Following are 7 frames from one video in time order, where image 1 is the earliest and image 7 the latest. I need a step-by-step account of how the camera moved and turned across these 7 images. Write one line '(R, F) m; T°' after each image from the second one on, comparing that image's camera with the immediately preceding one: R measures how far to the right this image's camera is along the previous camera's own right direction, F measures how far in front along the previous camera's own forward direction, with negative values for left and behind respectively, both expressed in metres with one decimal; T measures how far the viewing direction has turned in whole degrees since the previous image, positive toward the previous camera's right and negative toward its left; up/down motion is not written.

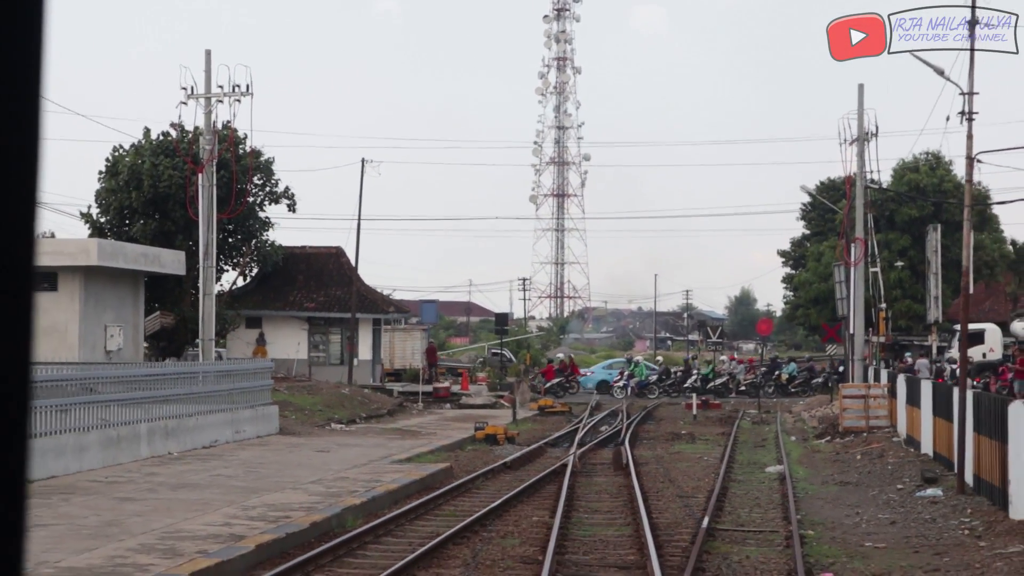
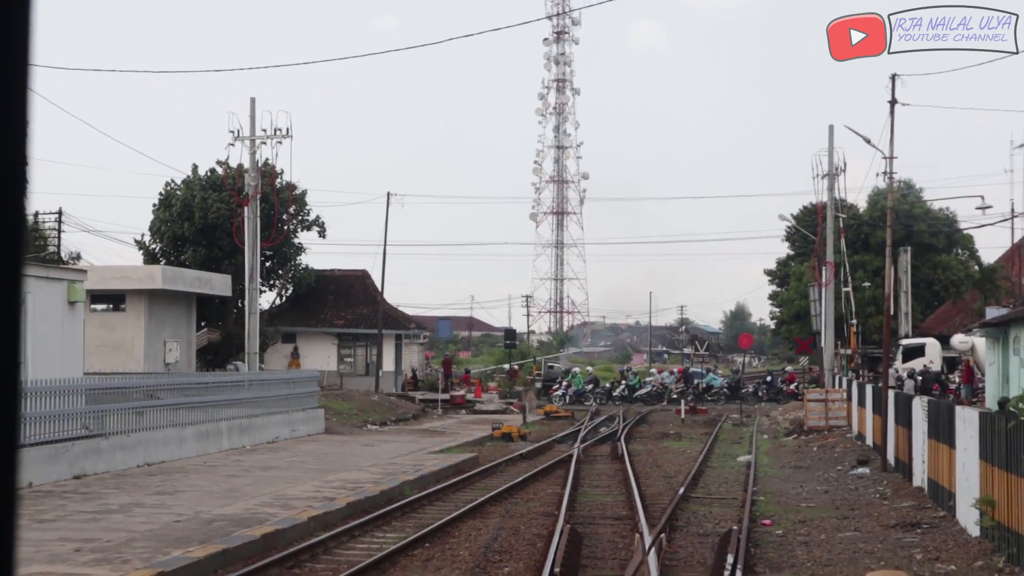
(-0.2, -3.7) m; 0°
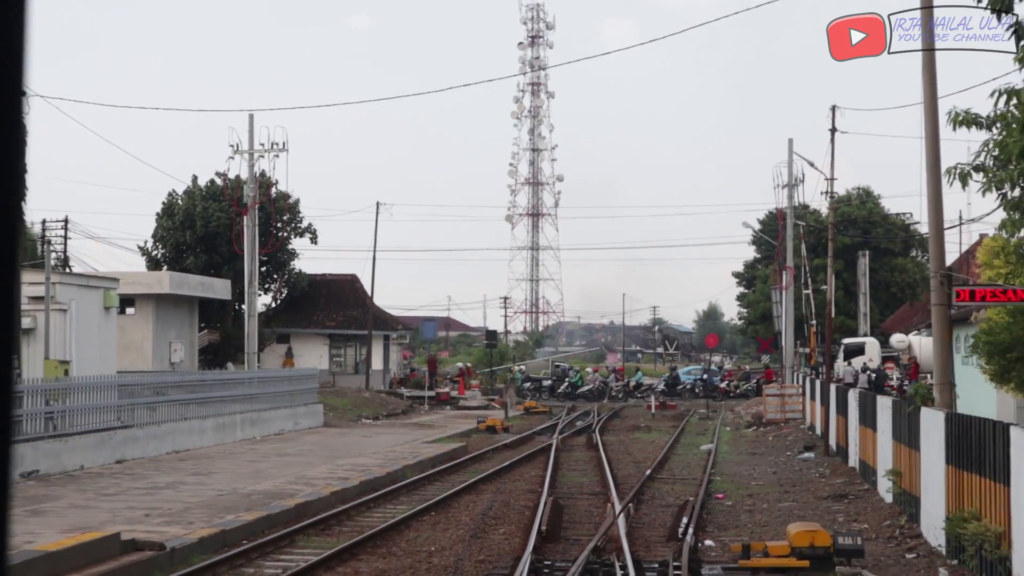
(-0.2, -2.3) m; +1°
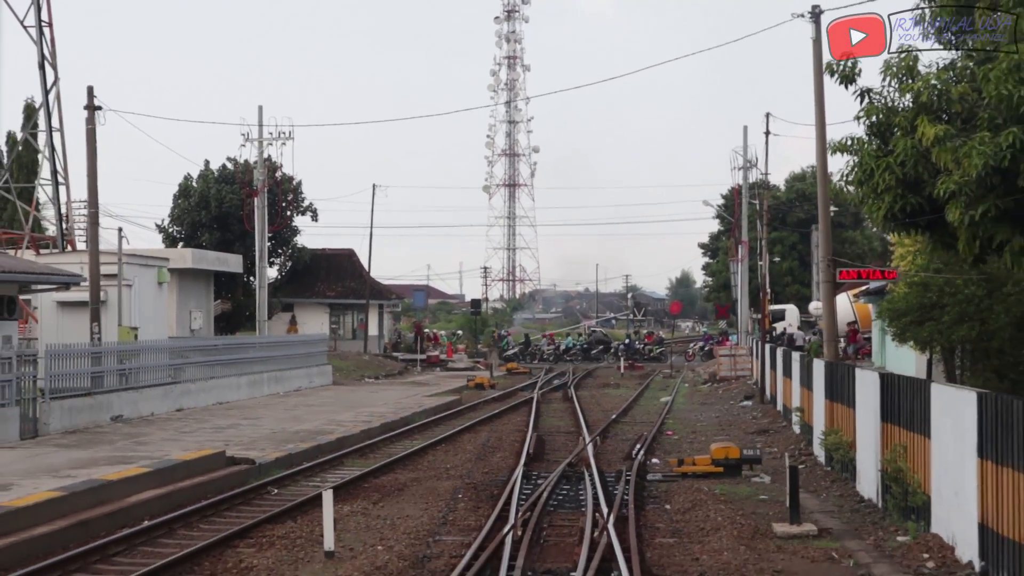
(-0.2, -3.9) m; +1°
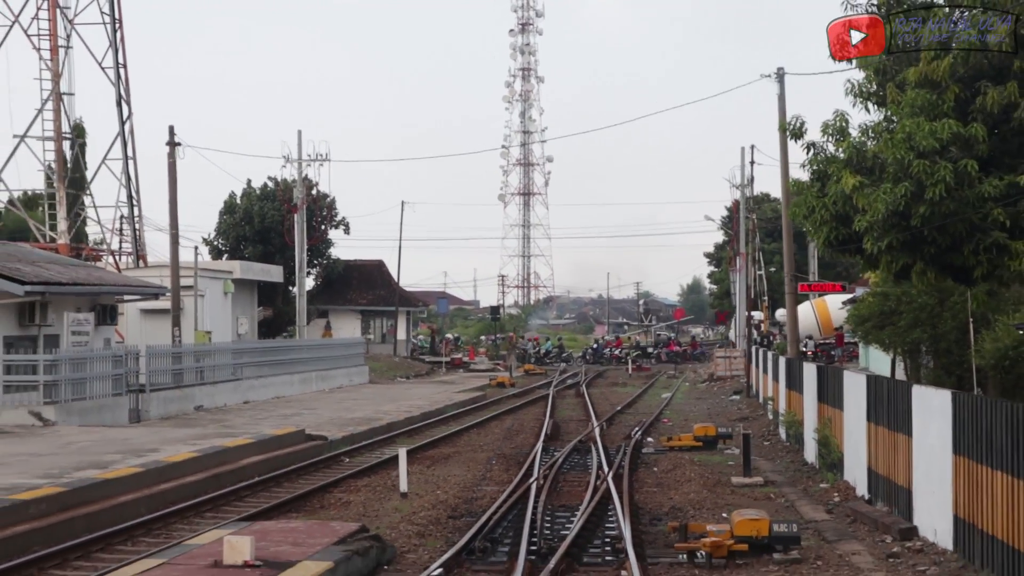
(-0.1, -3.6) m; -1°
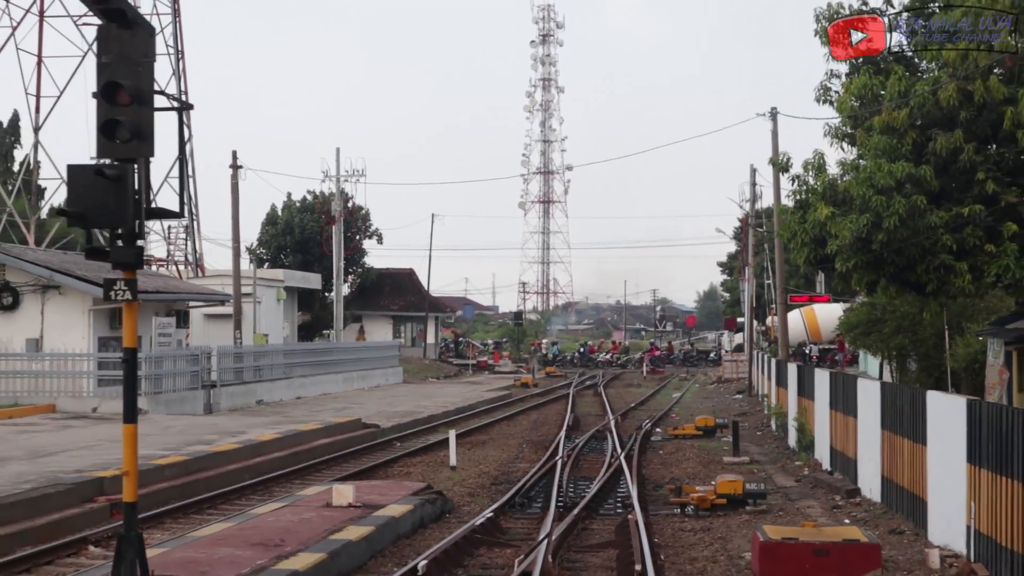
(-0.1, -3.0) m; -1°
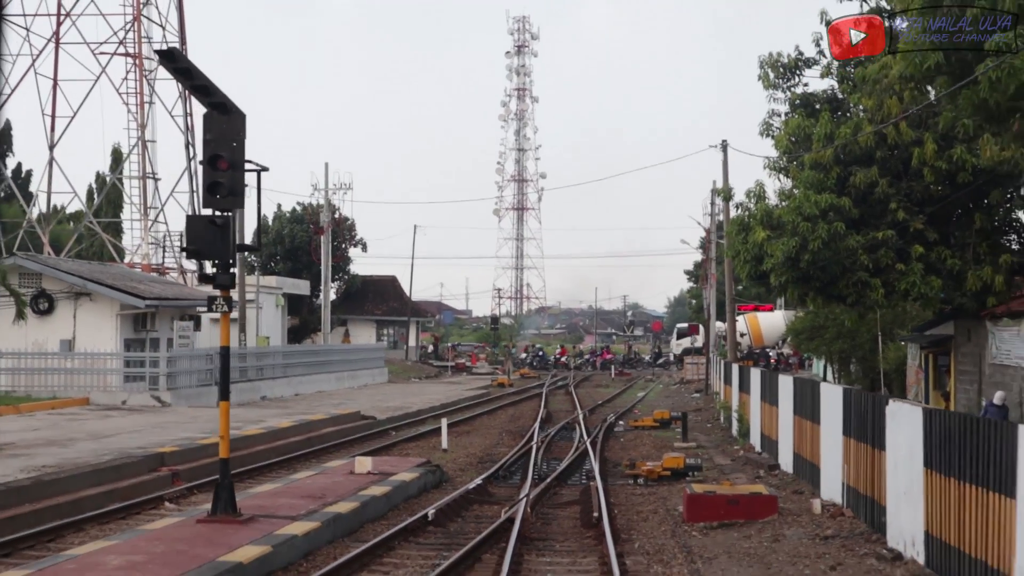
(-0.1, -3.0) m; +1°
